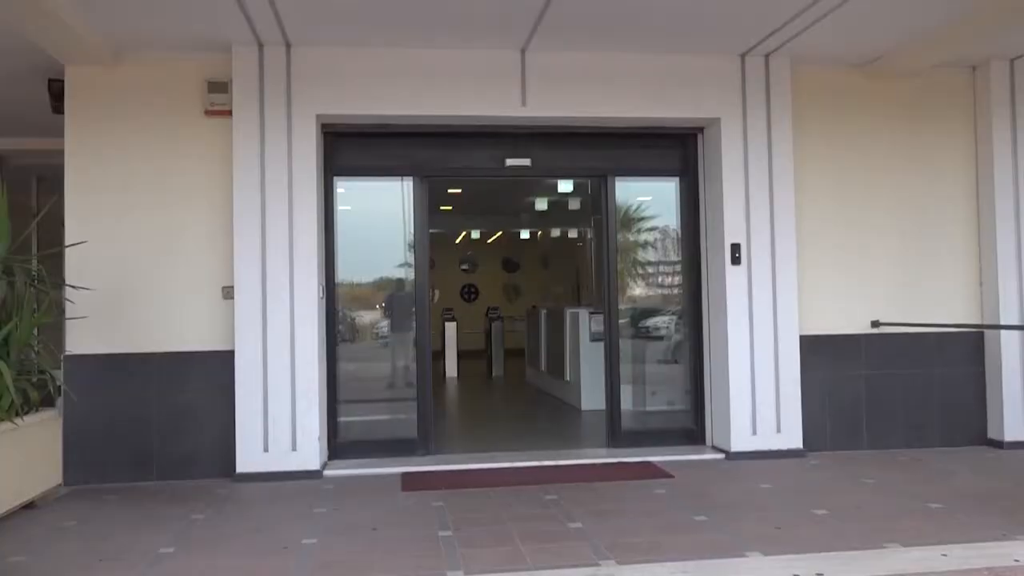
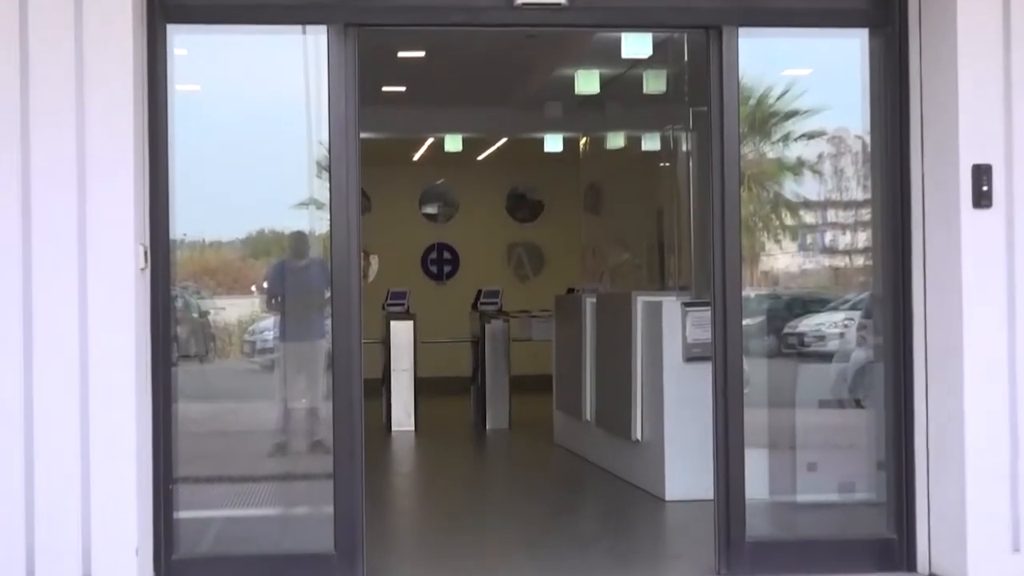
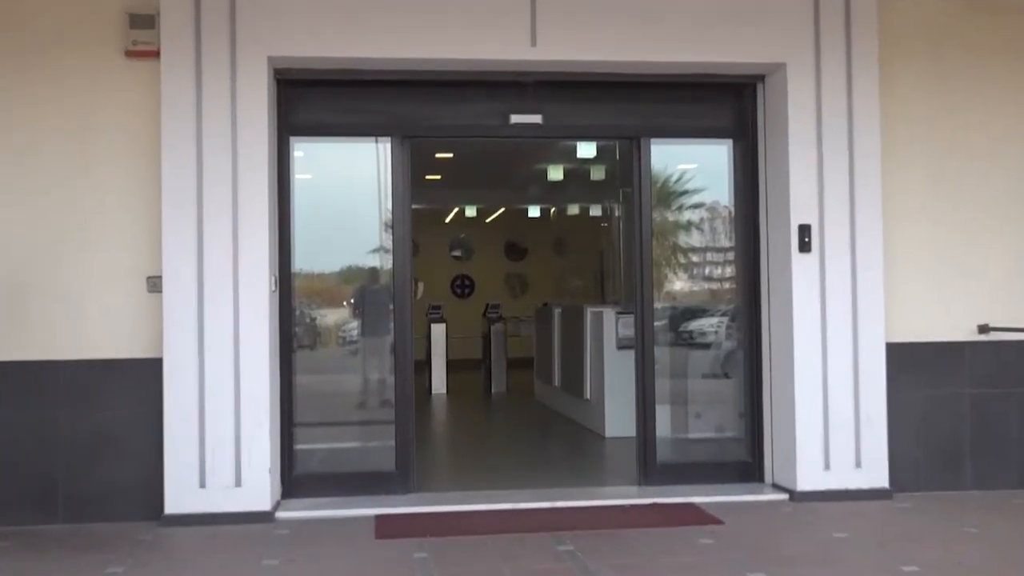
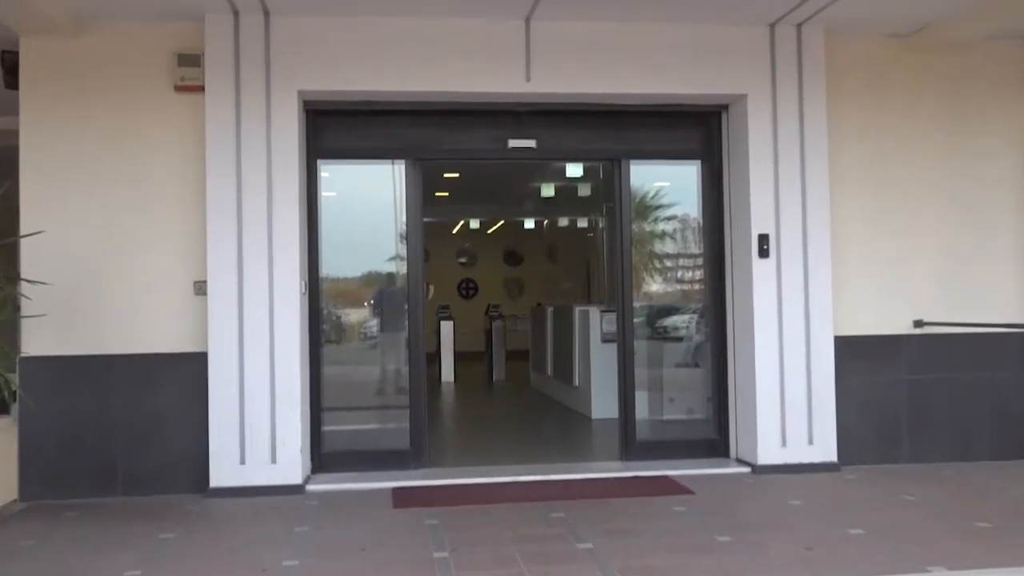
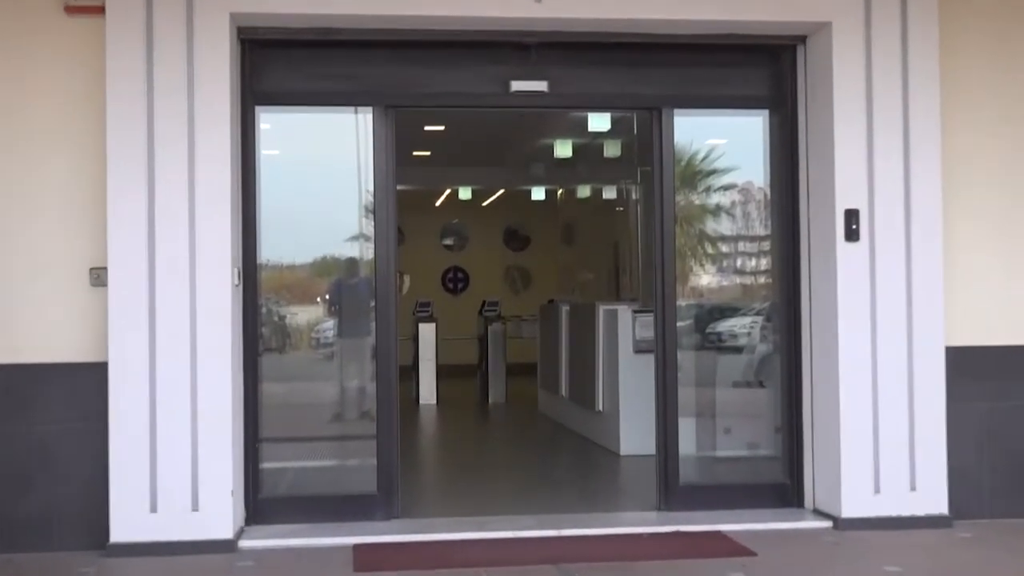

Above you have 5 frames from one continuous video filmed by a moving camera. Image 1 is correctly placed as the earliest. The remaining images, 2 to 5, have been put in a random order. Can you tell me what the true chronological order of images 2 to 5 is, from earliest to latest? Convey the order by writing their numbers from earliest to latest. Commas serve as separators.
4, 3, 5, 2
